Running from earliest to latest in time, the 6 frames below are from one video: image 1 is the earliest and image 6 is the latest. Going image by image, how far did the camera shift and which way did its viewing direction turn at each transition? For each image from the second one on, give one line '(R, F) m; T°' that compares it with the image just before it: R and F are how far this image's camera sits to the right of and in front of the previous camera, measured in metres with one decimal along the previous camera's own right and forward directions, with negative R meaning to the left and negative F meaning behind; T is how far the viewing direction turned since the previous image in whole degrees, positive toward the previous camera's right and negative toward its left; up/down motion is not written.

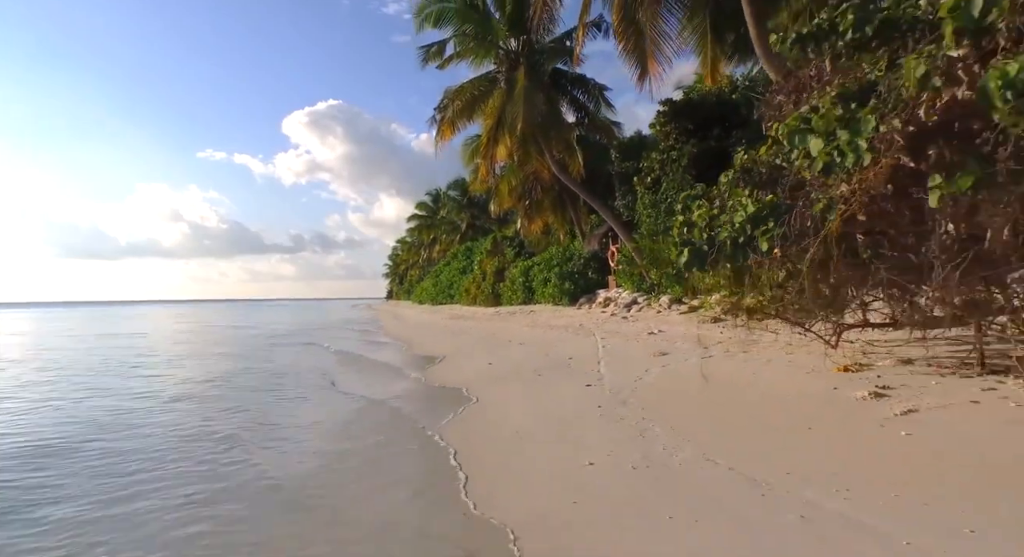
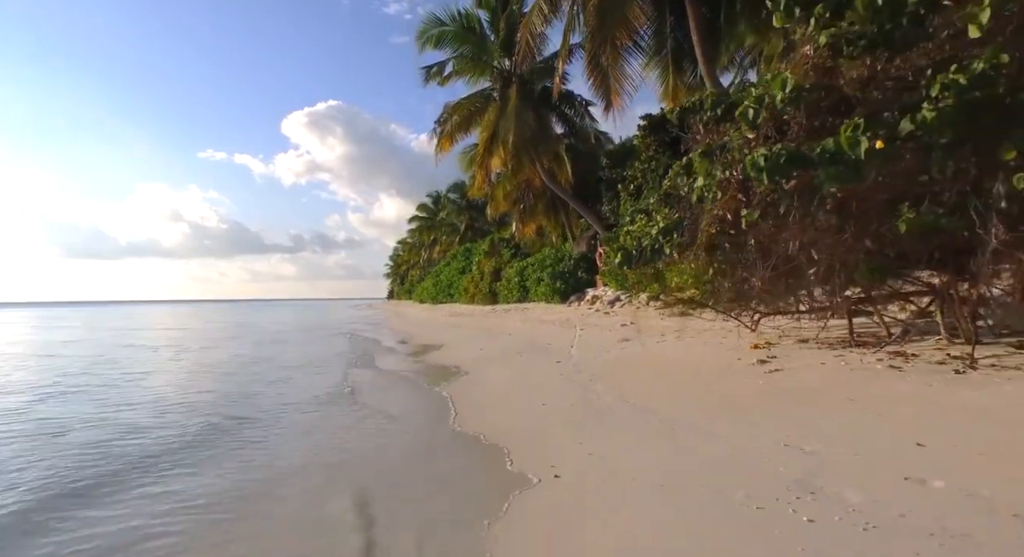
(+0.3, -1.8) m; 0°
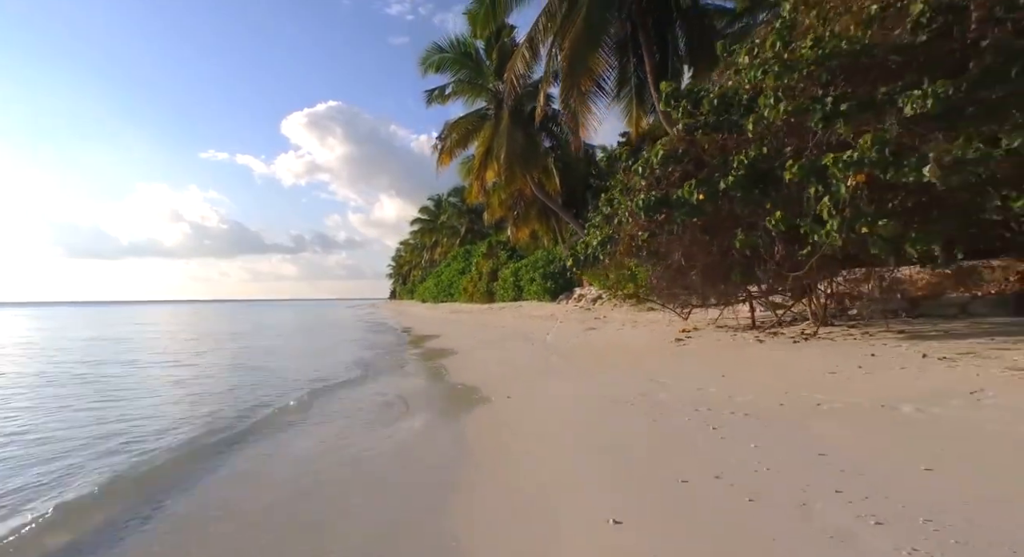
(+0.3, -2.3) m; 0°
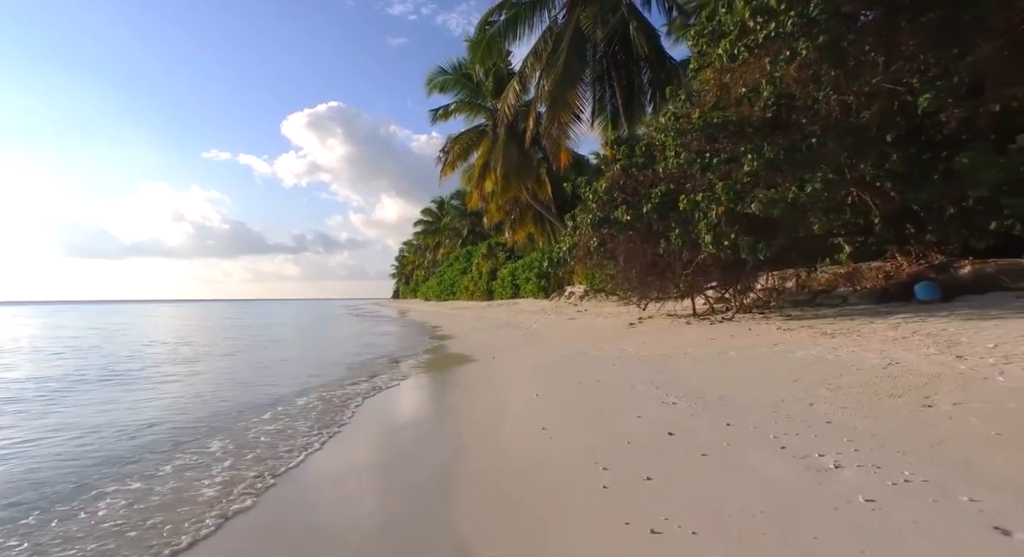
(+0.3, -2.3) m; 0°
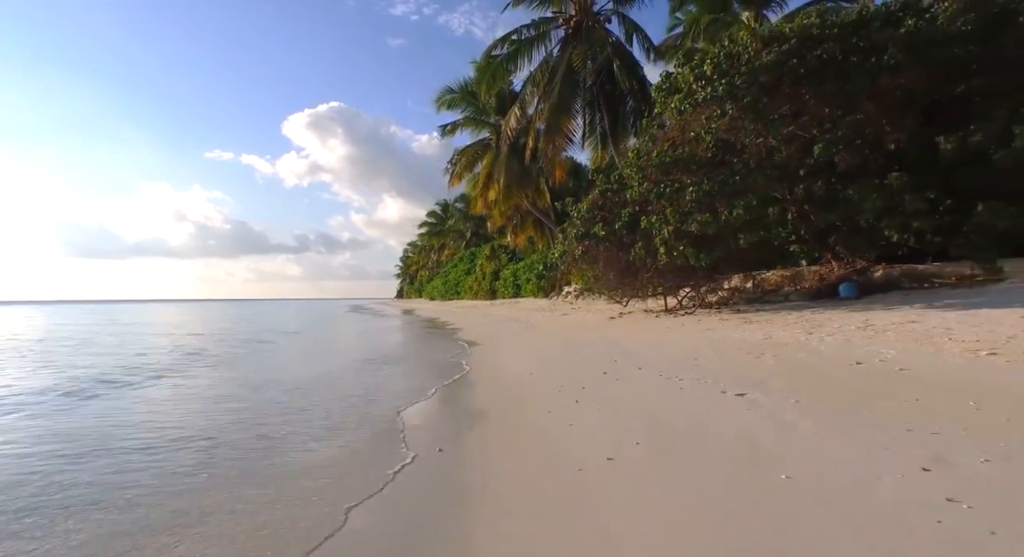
(0.0, -2.1) m; 0°
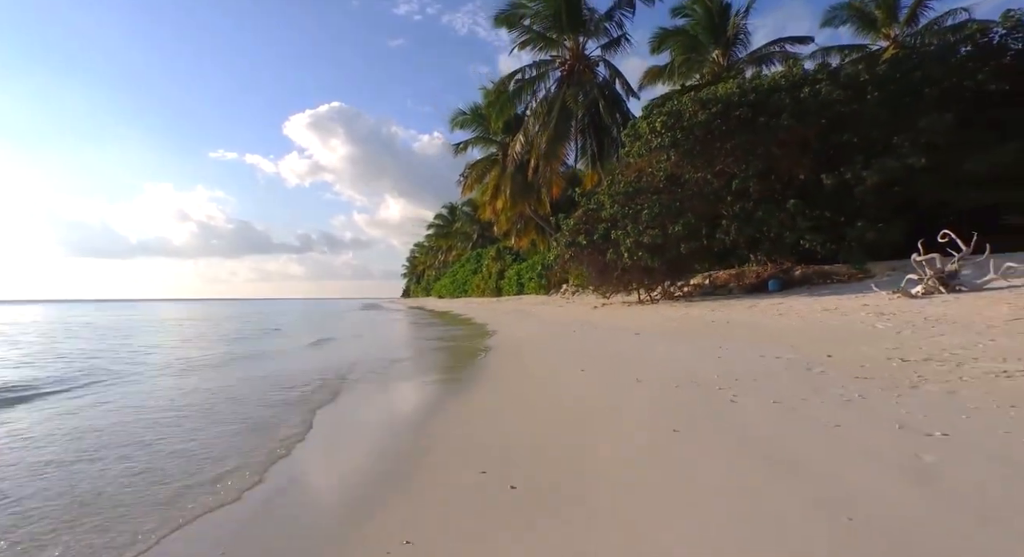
(-0.1, -3.3) m; 0°
